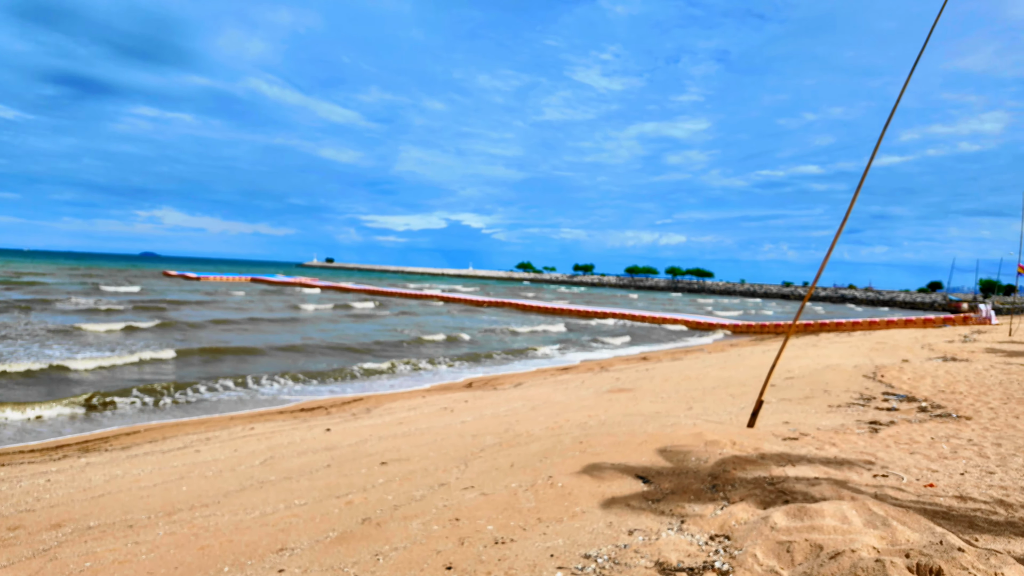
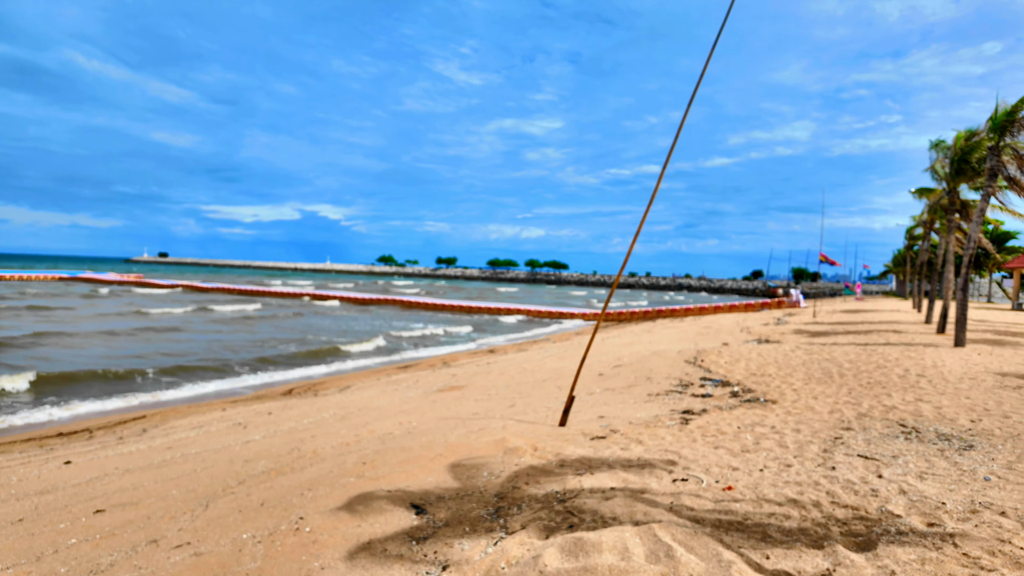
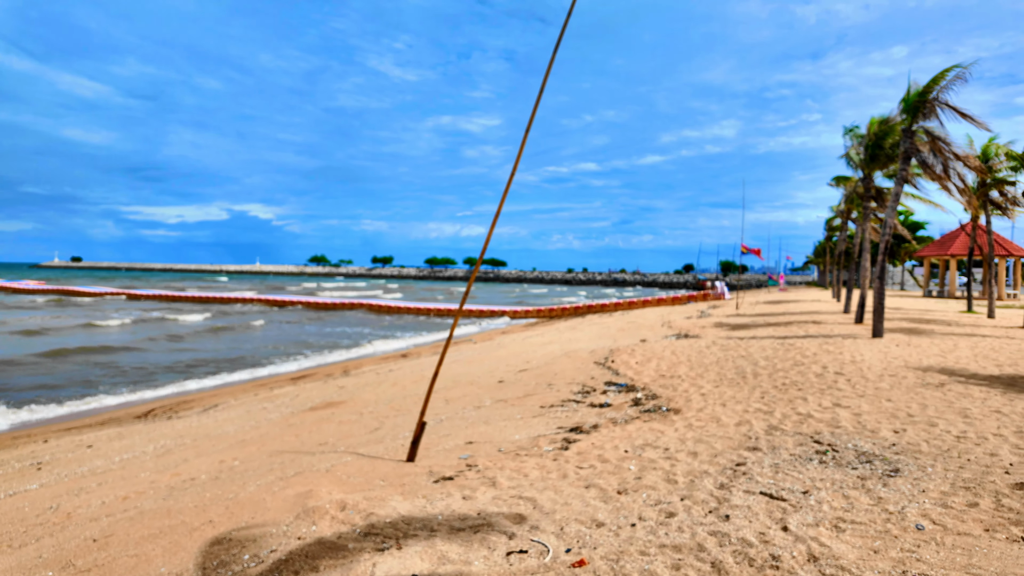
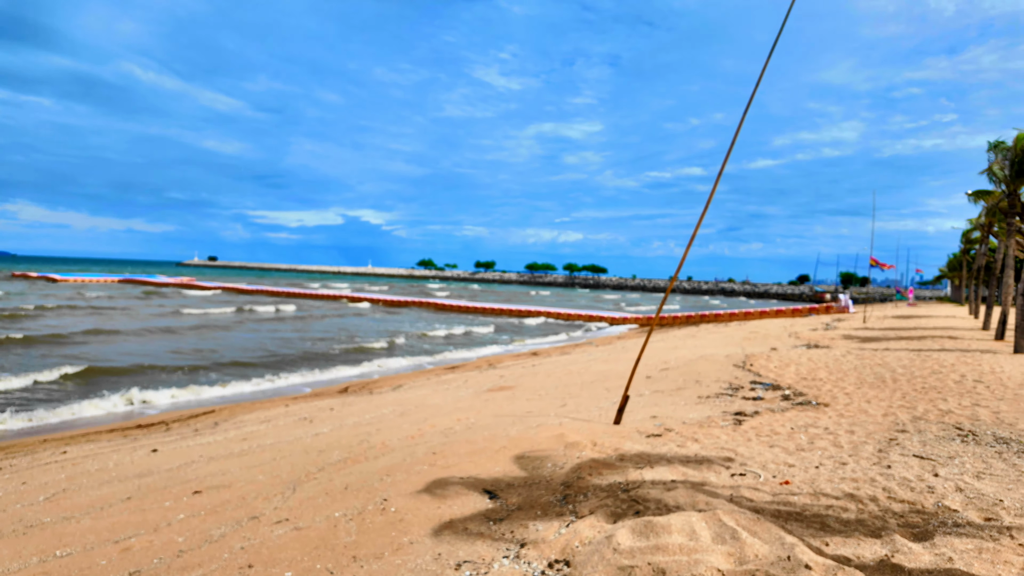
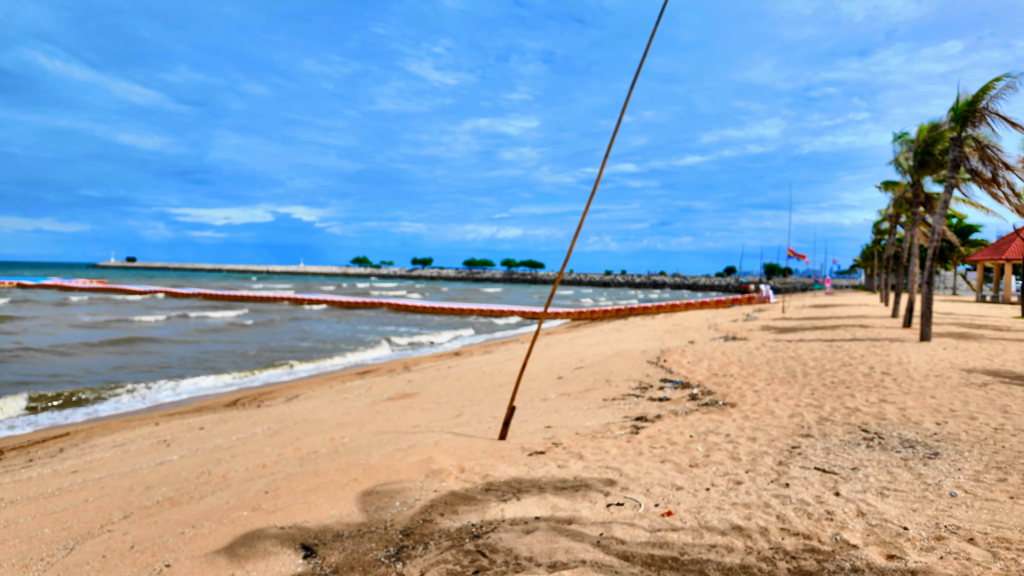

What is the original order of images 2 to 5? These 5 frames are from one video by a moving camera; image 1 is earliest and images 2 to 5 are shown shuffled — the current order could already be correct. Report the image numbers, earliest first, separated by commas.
4, 2, 5, 3
